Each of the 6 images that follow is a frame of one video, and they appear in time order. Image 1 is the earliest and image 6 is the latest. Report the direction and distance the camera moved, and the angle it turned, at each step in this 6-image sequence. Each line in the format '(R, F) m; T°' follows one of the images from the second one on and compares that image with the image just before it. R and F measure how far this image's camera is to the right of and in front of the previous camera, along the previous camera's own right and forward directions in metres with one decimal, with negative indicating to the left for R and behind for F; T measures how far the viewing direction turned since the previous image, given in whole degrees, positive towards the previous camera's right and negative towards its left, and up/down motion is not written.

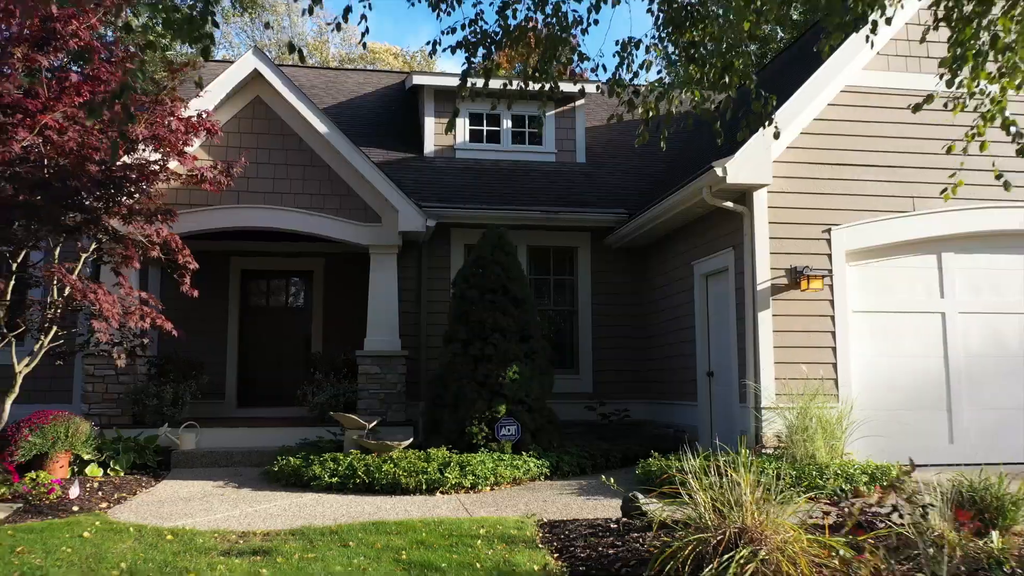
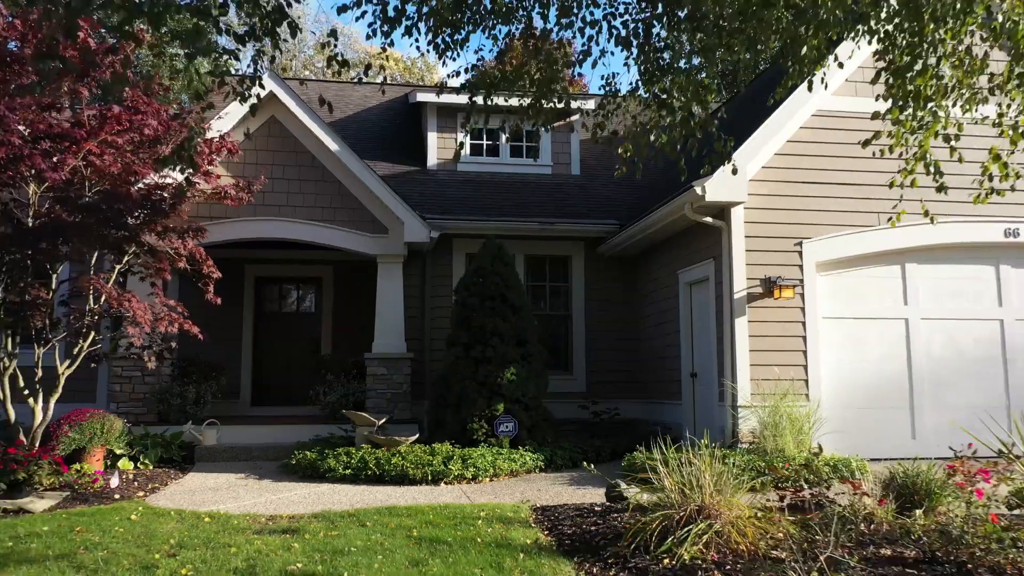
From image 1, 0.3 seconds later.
(0.0, -0.7) m; 0°
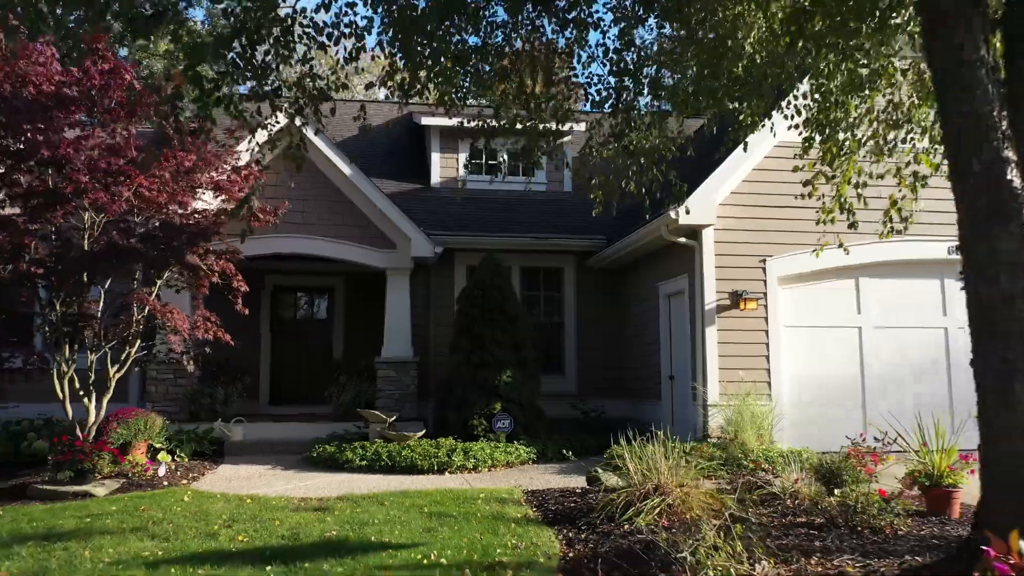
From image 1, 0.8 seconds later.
(0.0, -1.1) m; 0°
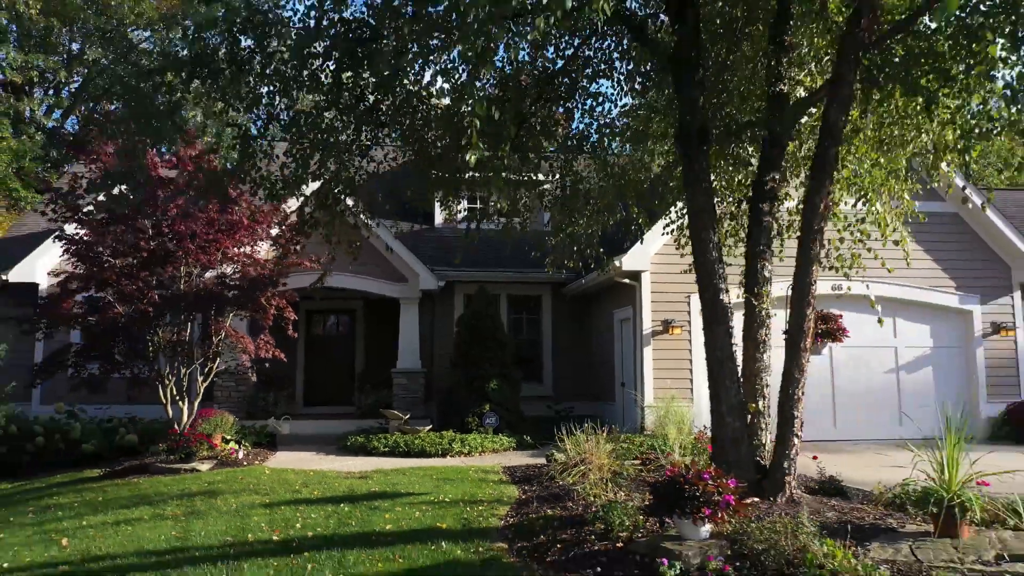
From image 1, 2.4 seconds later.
(+0.2, -3.0) m; 0°
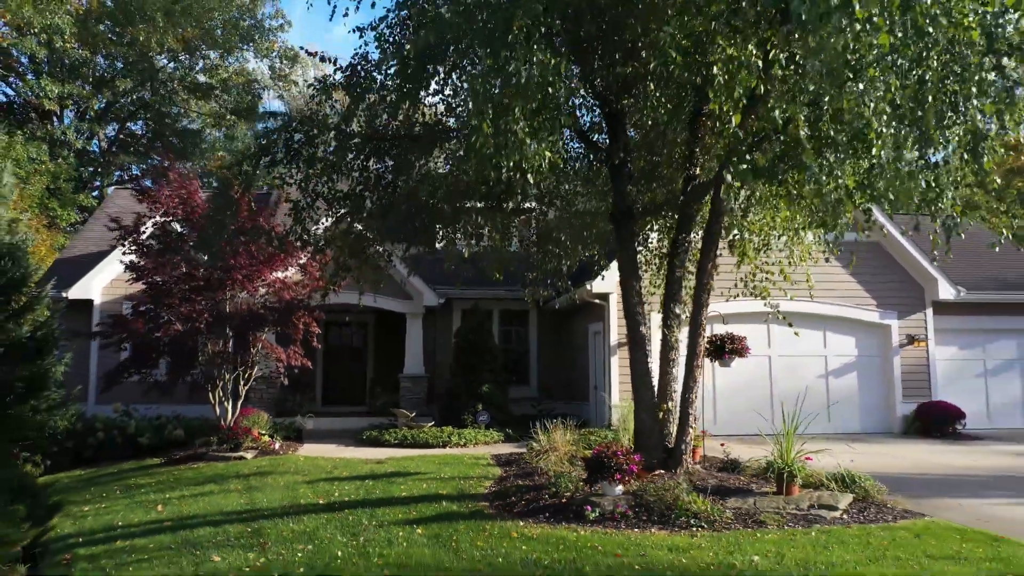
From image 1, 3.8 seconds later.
(+0.2, -2.4) m; 0°
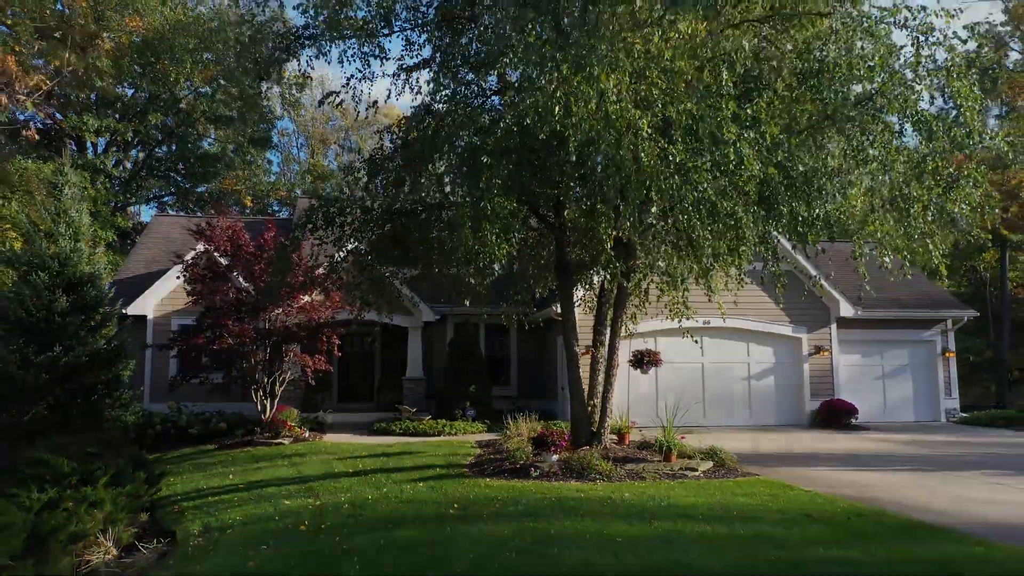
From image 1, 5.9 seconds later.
(+0.3, -3.6) m; 0°
